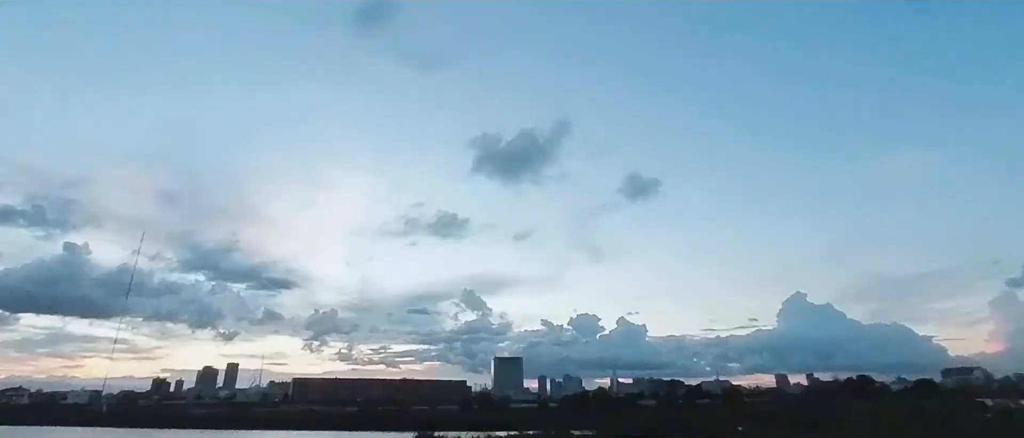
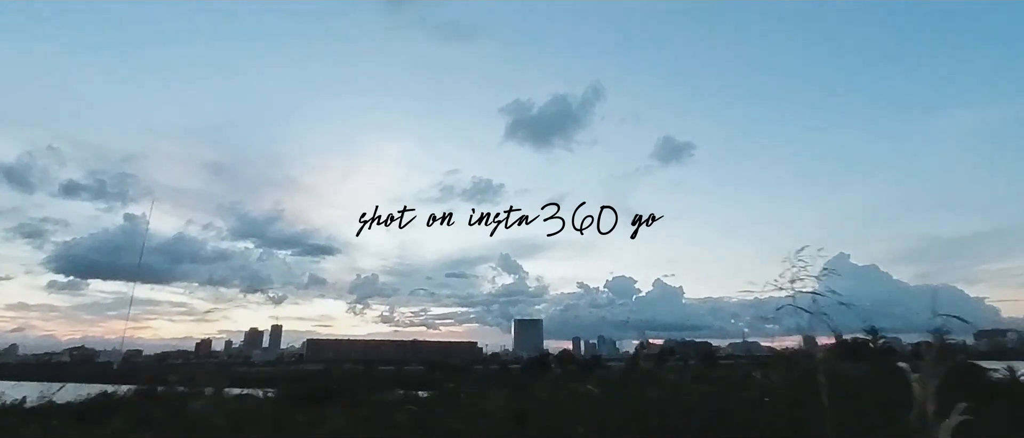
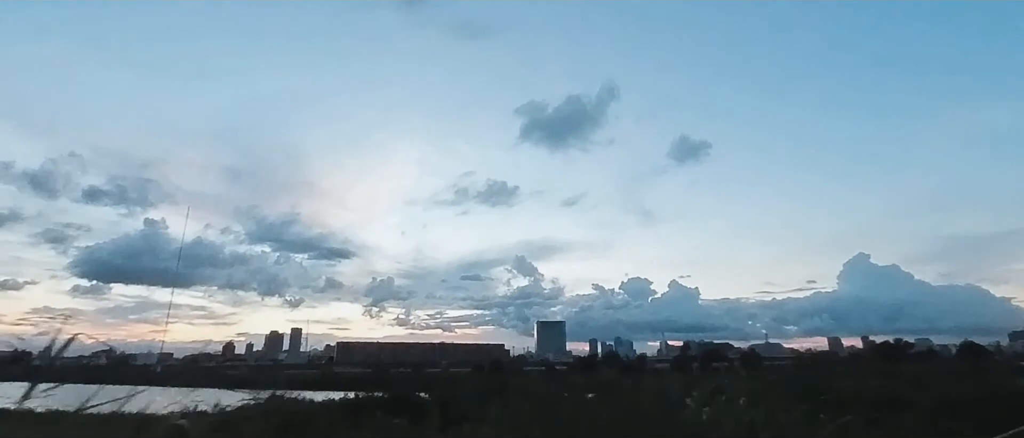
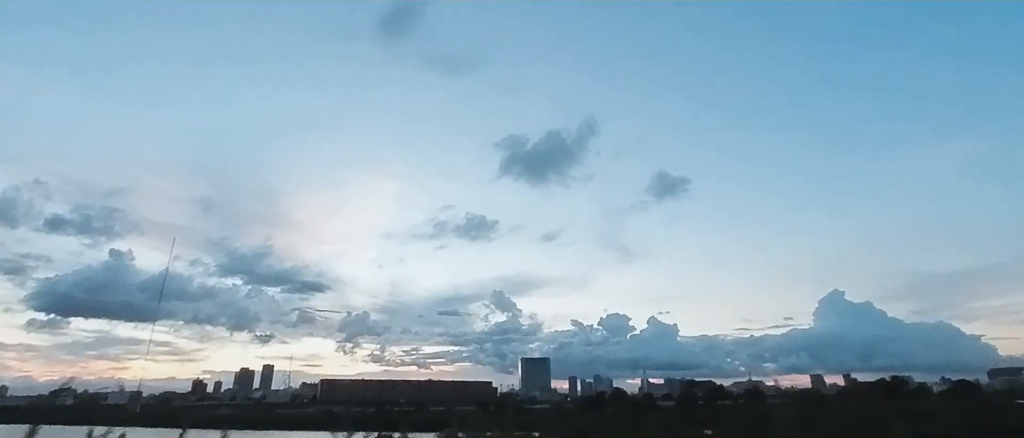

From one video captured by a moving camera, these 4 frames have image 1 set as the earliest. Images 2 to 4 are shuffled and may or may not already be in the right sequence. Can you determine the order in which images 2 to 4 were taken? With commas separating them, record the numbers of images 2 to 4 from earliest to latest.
4, 3, 2
